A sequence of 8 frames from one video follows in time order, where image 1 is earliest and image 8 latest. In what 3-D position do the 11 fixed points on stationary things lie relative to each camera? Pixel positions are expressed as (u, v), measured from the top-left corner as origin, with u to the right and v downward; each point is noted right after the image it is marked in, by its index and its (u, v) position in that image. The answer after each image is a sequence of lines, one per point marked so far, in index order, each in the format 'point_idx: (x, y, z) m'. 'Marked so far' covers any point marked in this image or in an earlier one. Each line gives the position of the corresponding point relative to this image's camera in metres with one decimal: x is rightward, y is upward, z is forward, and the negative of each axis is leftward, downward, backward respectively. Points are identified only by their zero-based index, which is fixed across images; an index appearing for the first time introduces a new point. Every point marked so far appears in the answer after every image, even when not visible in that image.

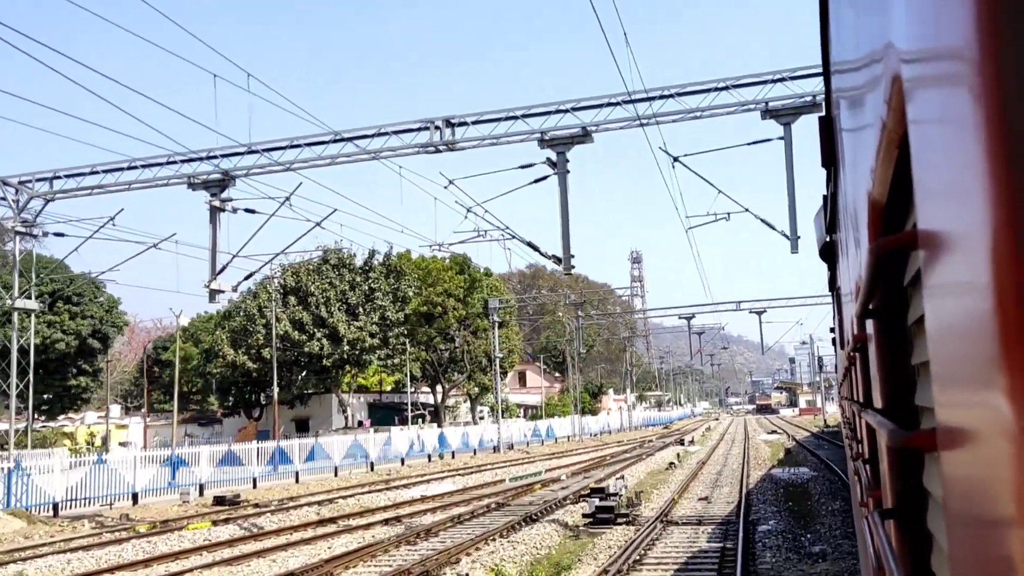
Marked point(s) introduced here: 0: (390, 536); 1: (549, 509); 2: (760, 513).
0: (-2.1, -4.1, +13.7) m
1: (+0.7, -4.4, +16.2) m
2: (+4.3, -4.0, +14.5) m
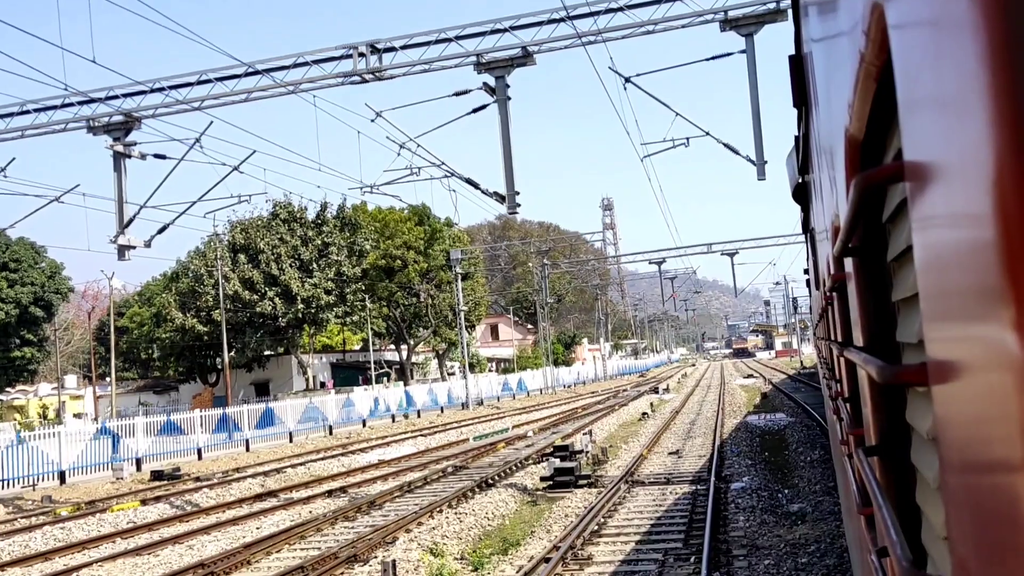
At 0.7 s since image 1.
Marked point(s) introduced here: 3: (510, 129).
0: (-2.8, -3.3, +12.4) m
1: (-0.1, -3.3, +15.0) m
2: (+3.6, -2.9, +13.3) m
3: (0.0, +2.4, +12.7) m
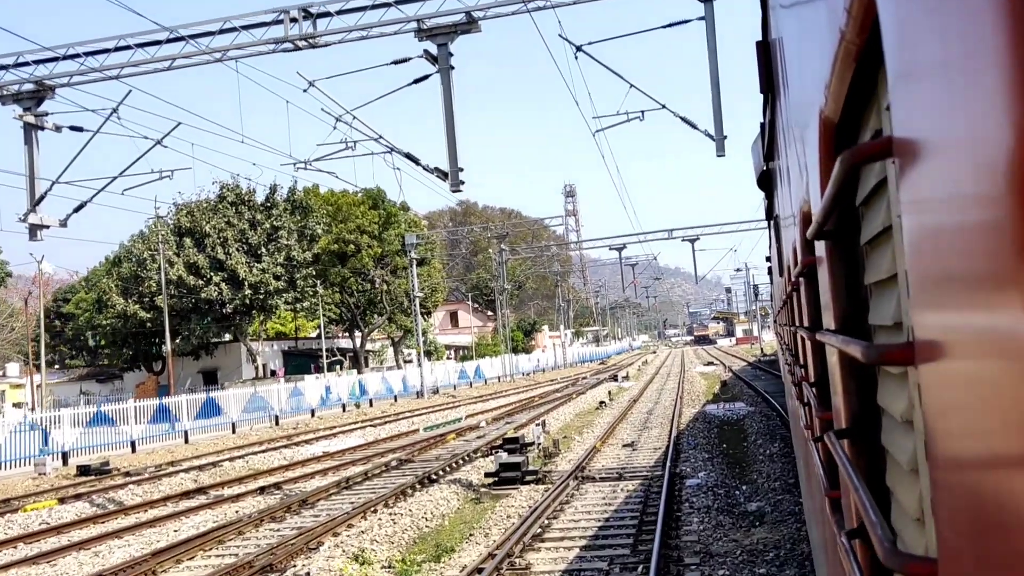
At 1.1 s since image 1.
0: (-3.6, -3.1, +11.5) m
1: (-1.0, -3.1, +14.2) m
2: (+2.7, -2.7, +12.7) m
3: (-0.8, +2.7, +11.8) m
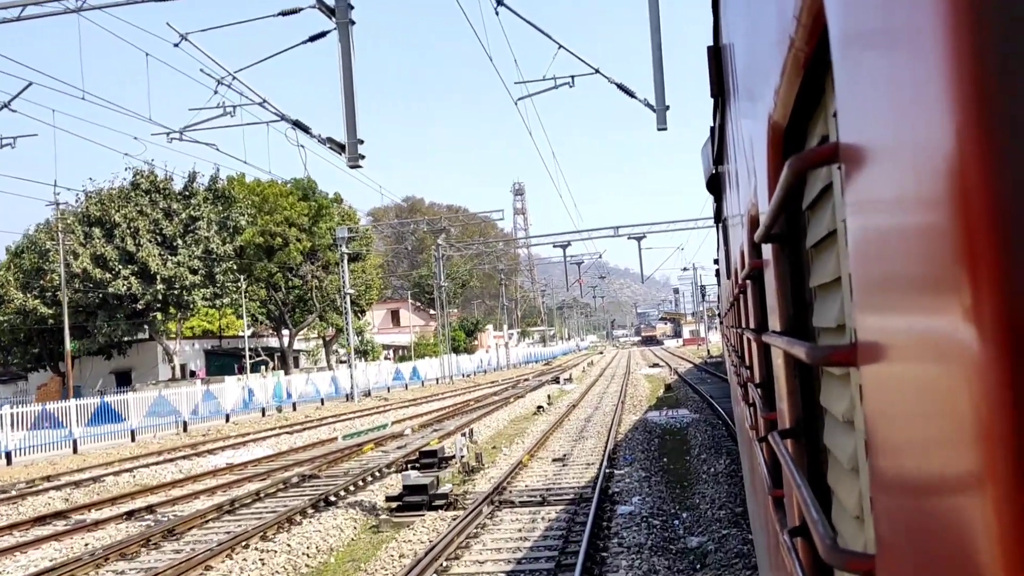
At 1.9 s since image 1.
0: (-4.7, -3.0, +9.6) m
1: (-2.3, -3.0, +12.5) m
2: (+1.5, -2.6, +11.2) m
3: (-1.9, +2.8, +10.1) m
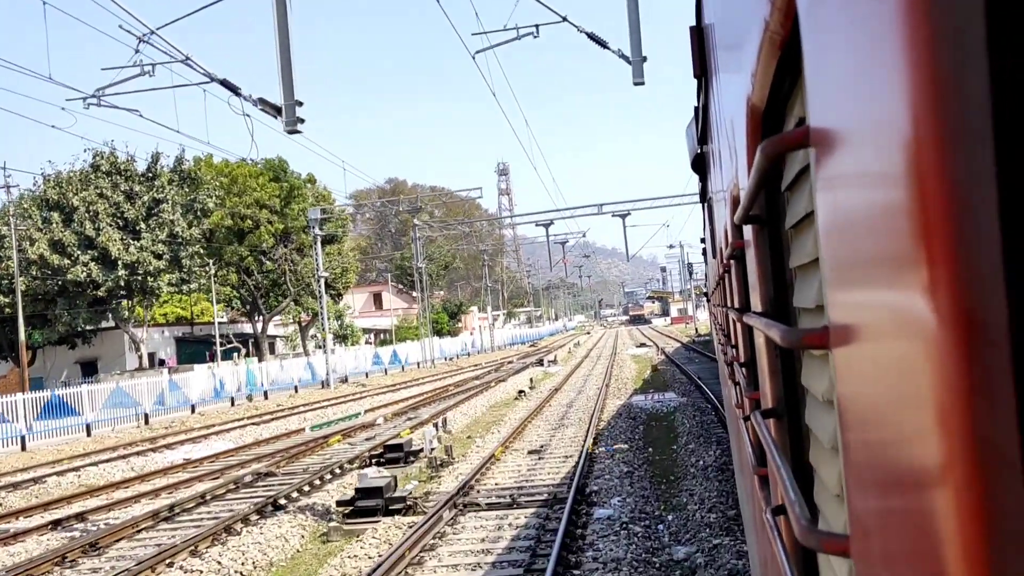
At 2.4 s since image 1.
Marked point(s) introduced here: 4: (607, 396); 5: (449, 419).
0: (-5.1, -2.8, +8.5) m
1: (-2.7, -2.7, +11.4) m
2: (+1.1, -2.3, +10.1) m
3: (-2.4, +3.0, +8.9) m
4: (+2.3, -2.6, +19.5) m
5: (-1.4, -2.8, +17.8) m
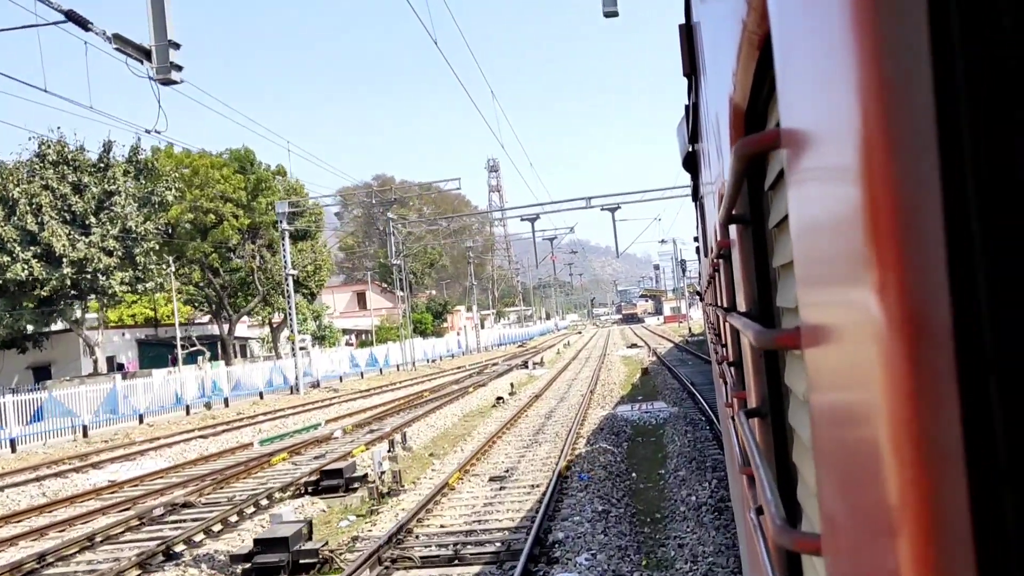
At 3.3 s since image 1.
0: (-5.6, -2.8, +6.5) m
1: (-3.2, -2.7, +9.5) m
2: (+0.6, -2.3, +8.2) m
3: (-2.9, +3.0, +7.0) m
4: (+1.7, -2.5, +17.7) m
5: (-1.9, -2.8, +16.0) m
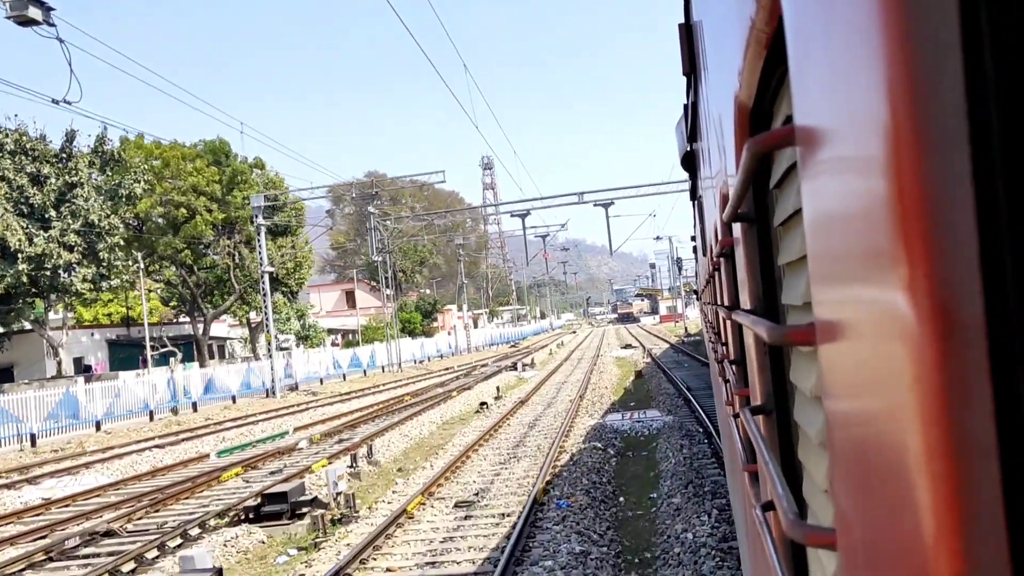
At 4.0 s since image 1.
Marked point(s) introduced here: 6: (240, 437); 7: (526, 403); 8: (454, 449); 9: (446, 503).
0: (-5.9, -2.8, +5.2) m
1: (-3.6, -2.6, +8.1) m
2: (+0.3, -2.2, +6.9) m
3: (-3.2, +3.1, +5.6) m
4: (+1.3, -2.4, +16.3) m
5: (-2.3, -2.7, +14.6) m
6: (-6.1, -3.3, +18.2) m
7: (+0.3, -2.7, +19.6) m
8: (-0.9, -2.6, +13.6) m
9: (-0.7, -2.4, +9.3) m
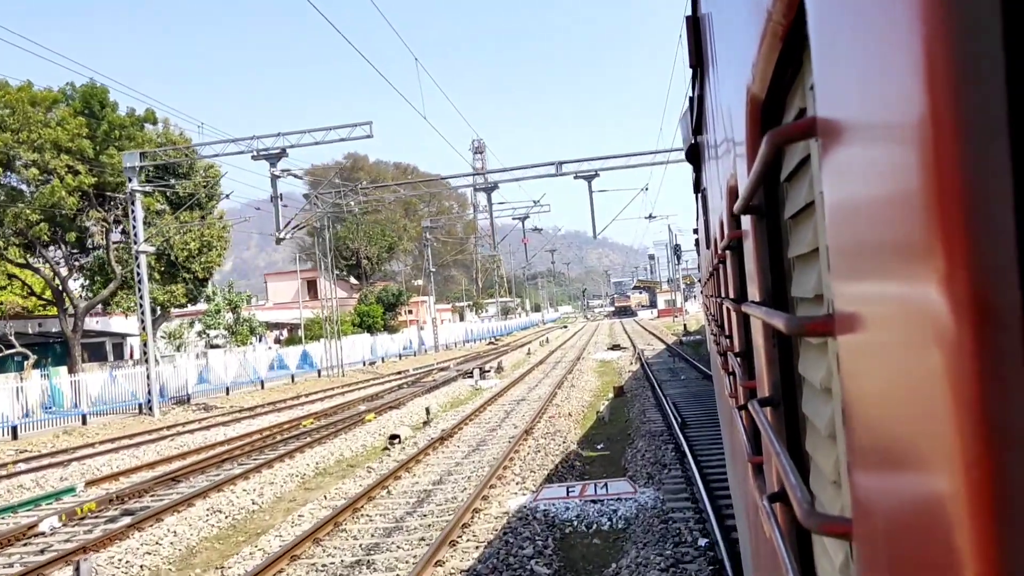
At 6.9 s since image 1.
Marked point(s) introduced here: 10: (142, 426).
0: (-7.3, -2.6, -0.9) m
1: (-4.9, -2.5, +2.1) m
2: (-1.1, -2.1, +0.8) m
3: (-4.6, +3.2, -0.5) m
4: (0.0, -2.2, +10.3) m
5: (-3.6, -2.5, +8.5) m
6: (-7.5, -3.0, +12.2) m
7: (-1.0, -2.5, +13.6) m
8: (-2.3, -2.5, +7.6) m
9: (-2.1, -2.3, +3.2) m
10: (-8.7, -3.2, +19.3) m
